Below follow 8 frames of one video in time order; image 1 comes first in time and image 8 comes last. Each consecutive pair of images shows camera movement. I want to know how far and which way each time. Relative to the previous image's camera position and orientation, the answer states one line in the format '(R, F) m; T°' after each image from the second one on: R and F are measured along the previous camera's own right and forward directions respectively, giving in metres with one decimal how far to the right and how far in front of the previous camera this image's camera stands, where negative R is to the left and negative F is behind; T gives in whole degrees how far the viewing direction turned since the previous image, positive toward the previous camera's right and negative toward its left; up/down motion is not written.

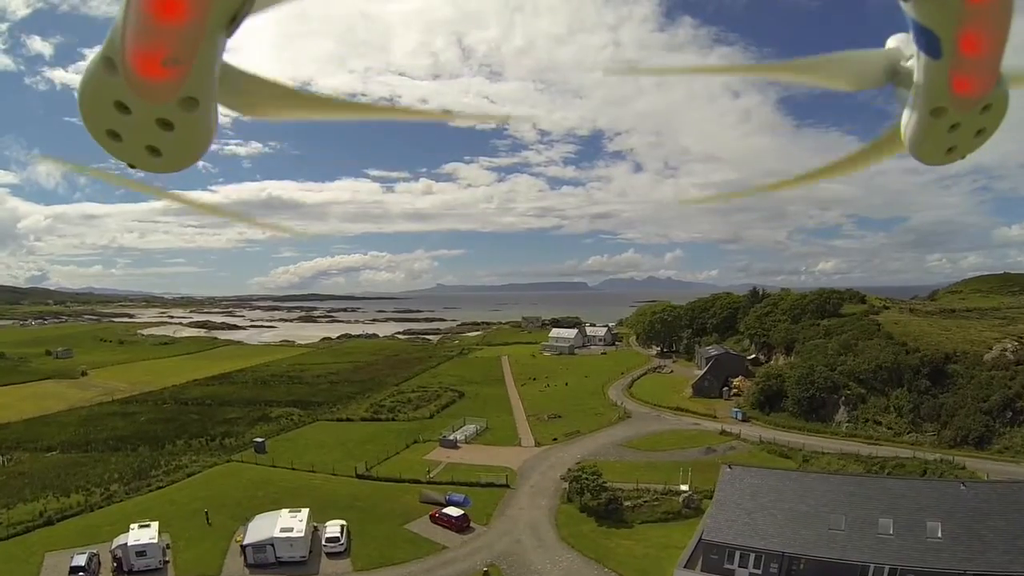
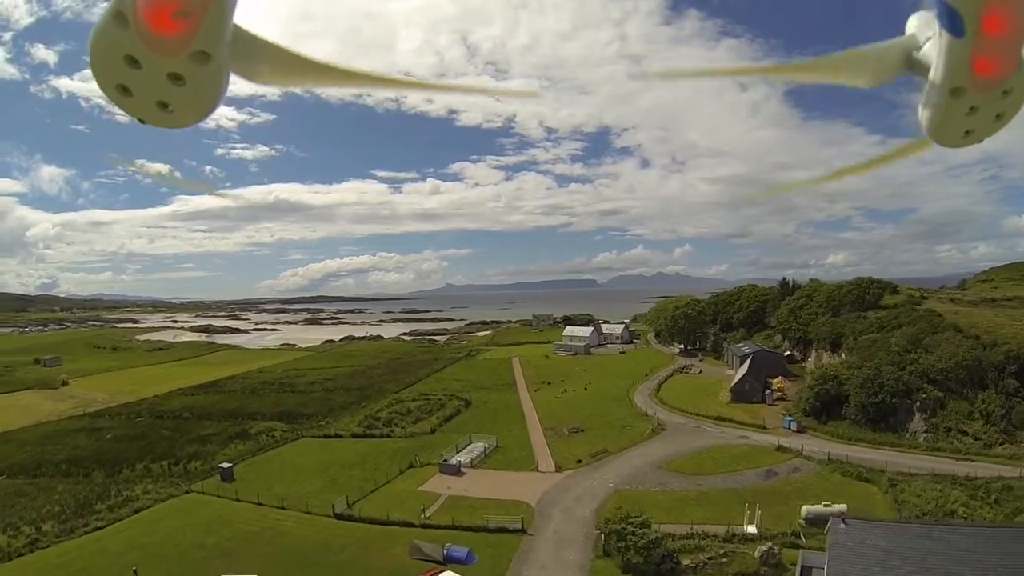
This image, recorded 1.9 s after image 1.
(-0.1, +4.9) m; -1°
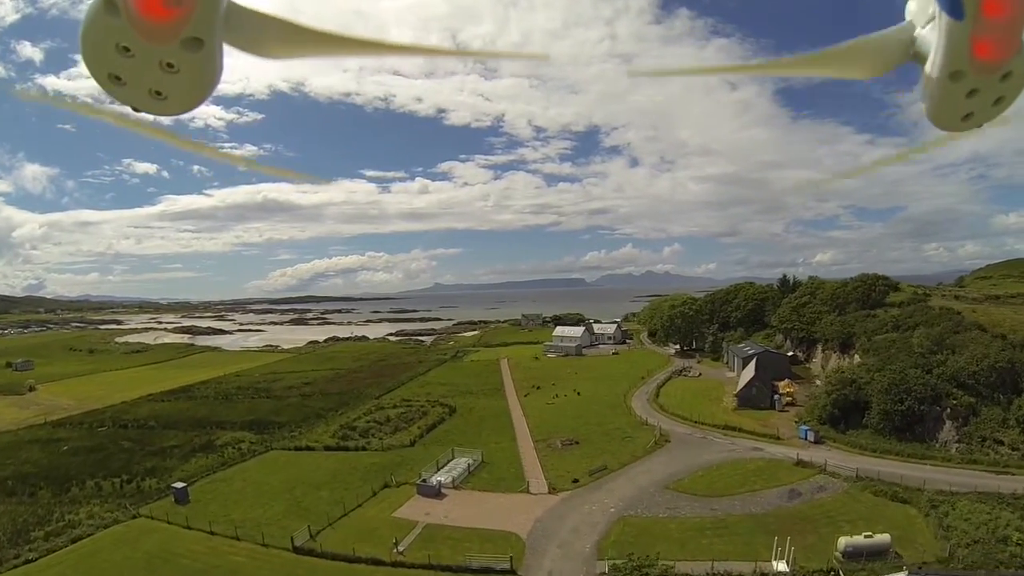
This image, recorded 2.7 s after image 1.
(+0.1, +2.7) m; +1°
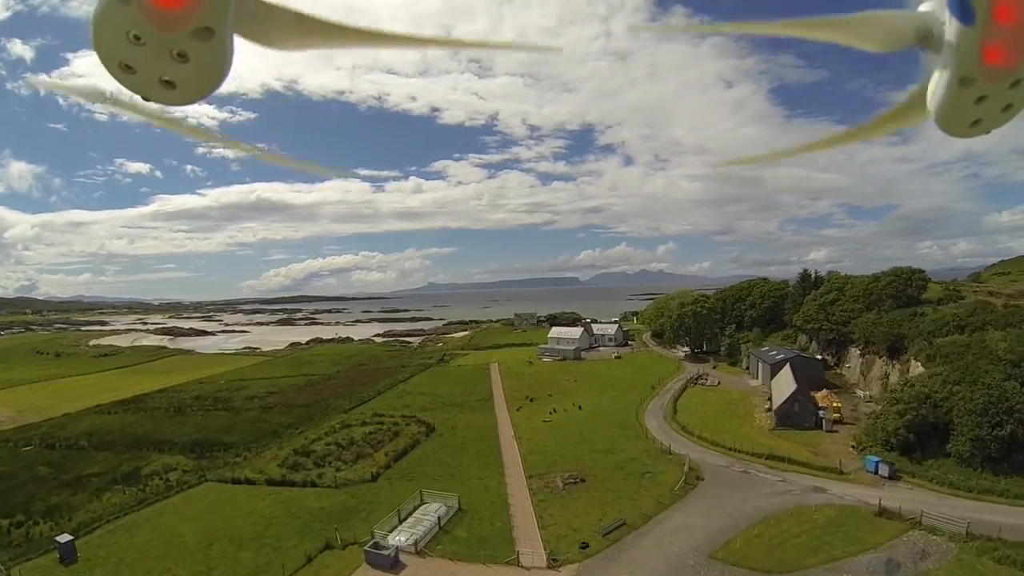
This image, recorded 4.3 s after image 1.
(+0.3, +5.6) m; 0°
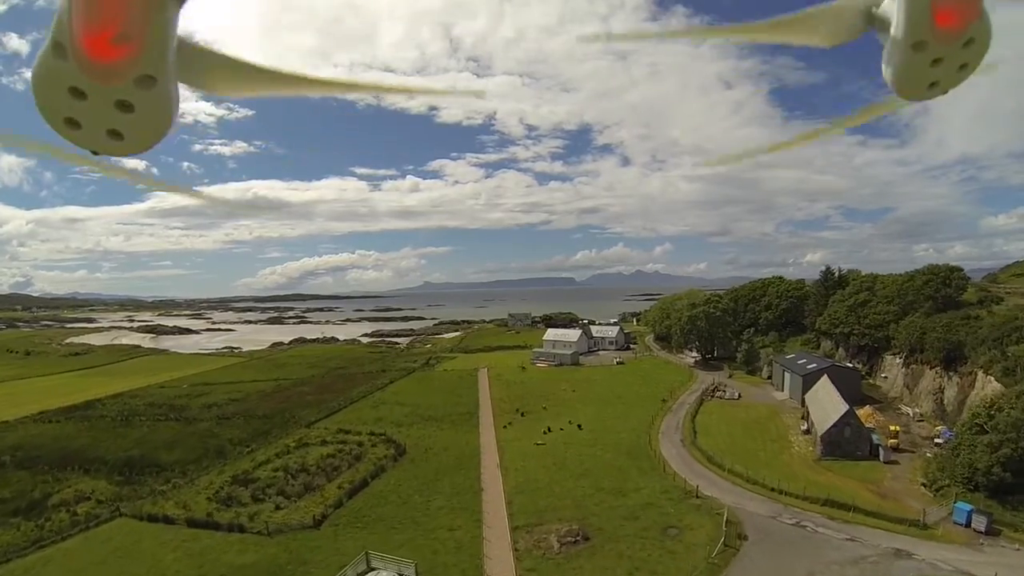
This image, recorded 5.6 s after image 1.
(+0.4, +4.8) m; 0°
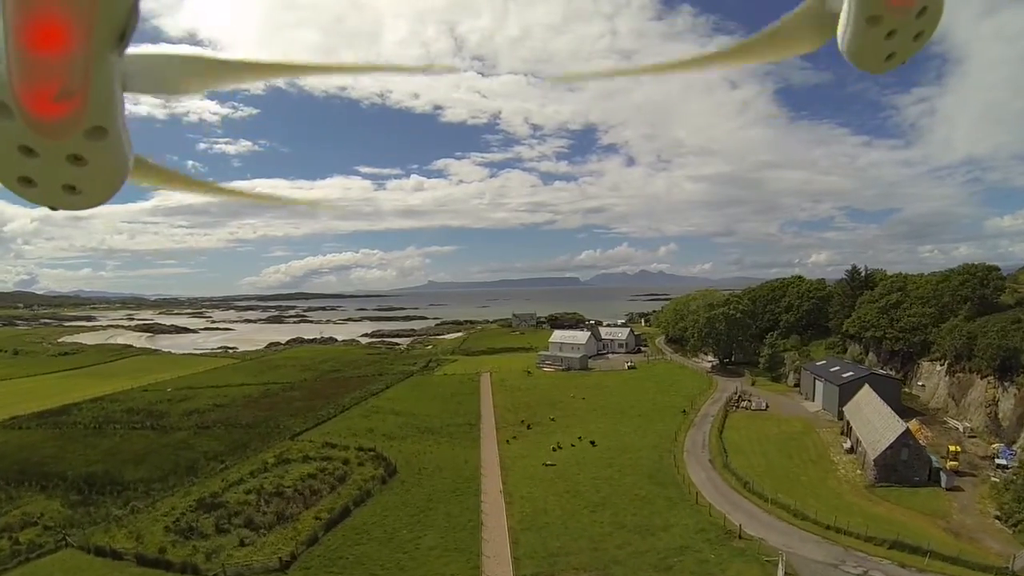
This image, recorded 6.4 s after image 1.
(-0.1, +2.8) m; 0°
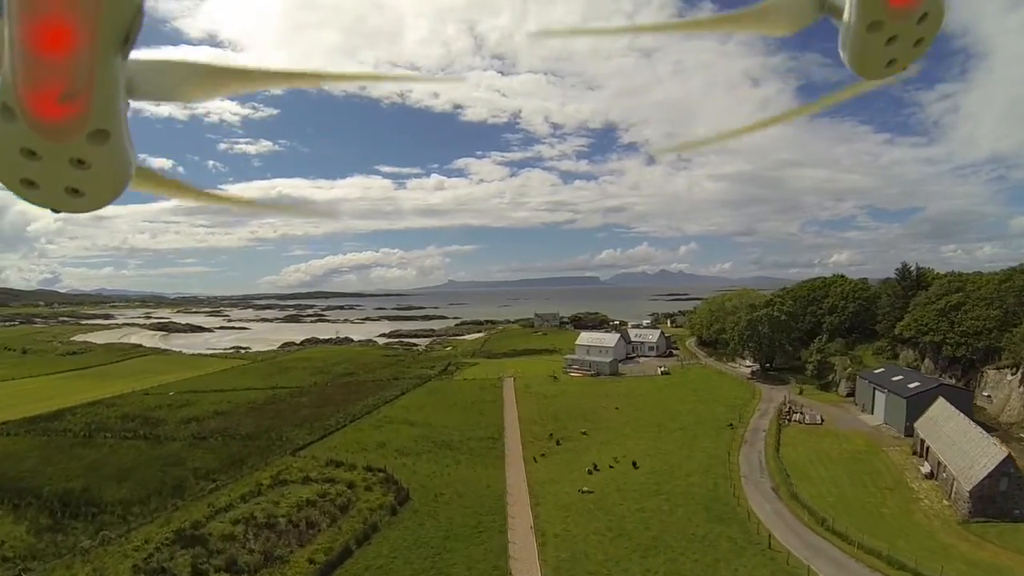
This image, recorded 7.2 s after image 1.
(-0.4, +3.0) m; -2°
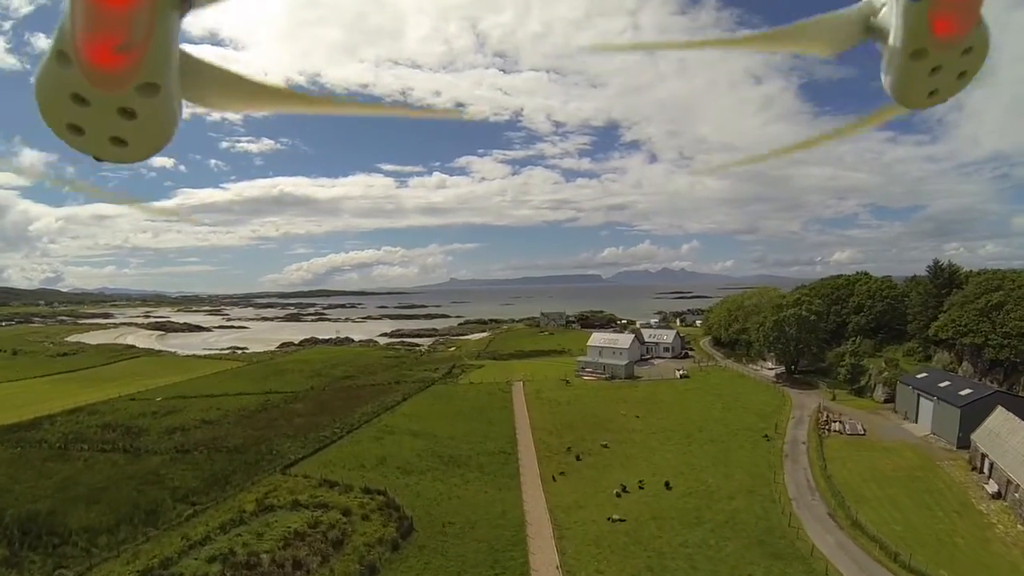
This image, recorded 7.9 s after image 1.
(-0.5, +2.5) m; 0°
